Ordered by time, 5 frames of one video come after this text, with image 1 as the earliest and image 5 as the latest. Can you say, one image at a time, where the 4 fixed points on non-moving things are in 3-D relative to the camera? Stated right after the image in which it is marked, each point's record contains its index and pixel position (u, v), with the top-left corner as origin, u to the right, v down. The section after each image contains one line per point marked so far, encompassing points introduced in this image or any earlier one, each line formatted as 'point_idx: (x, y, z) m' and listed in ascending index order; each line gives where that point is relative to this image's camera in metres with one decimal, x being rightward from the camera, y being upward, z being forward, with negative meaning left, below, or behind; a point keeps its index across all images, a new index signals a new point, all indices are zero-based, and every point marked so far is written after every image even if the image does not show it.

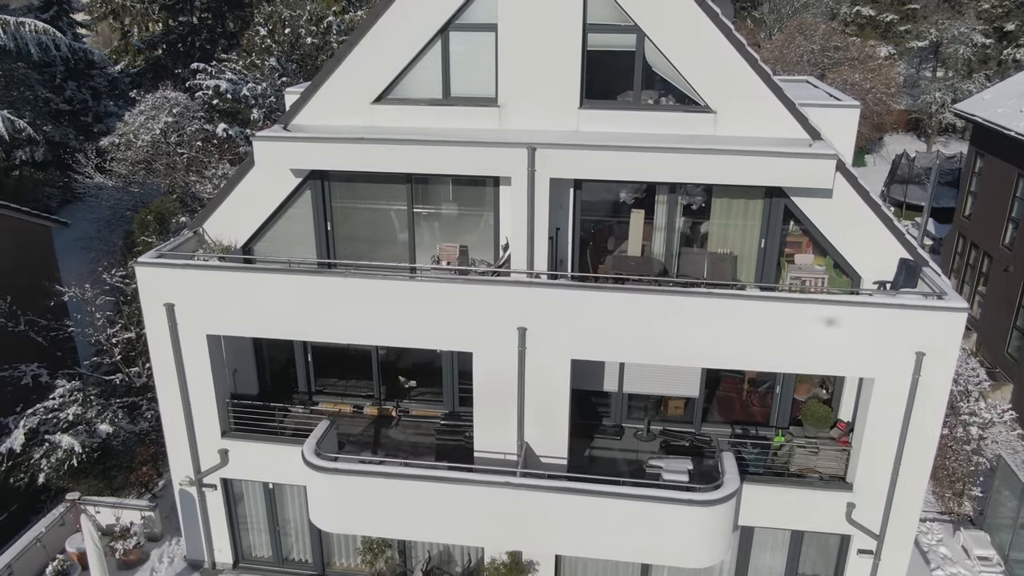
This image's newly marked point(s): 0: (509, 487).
0: (-0.1, -3.1, +11.1) m
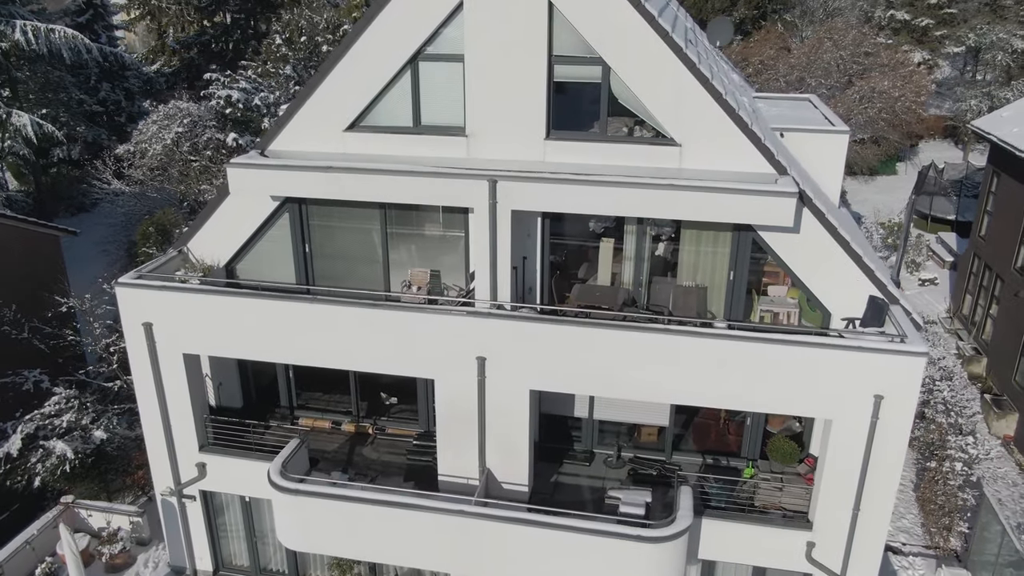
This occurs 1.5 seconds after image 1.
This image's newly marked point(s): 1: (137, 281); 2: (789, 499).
0: (-0.8, -3.6, +11.3) m
1: (-6.5, +0.1, +12.4) m
2: (+4.6, -3.5, +11.9) m
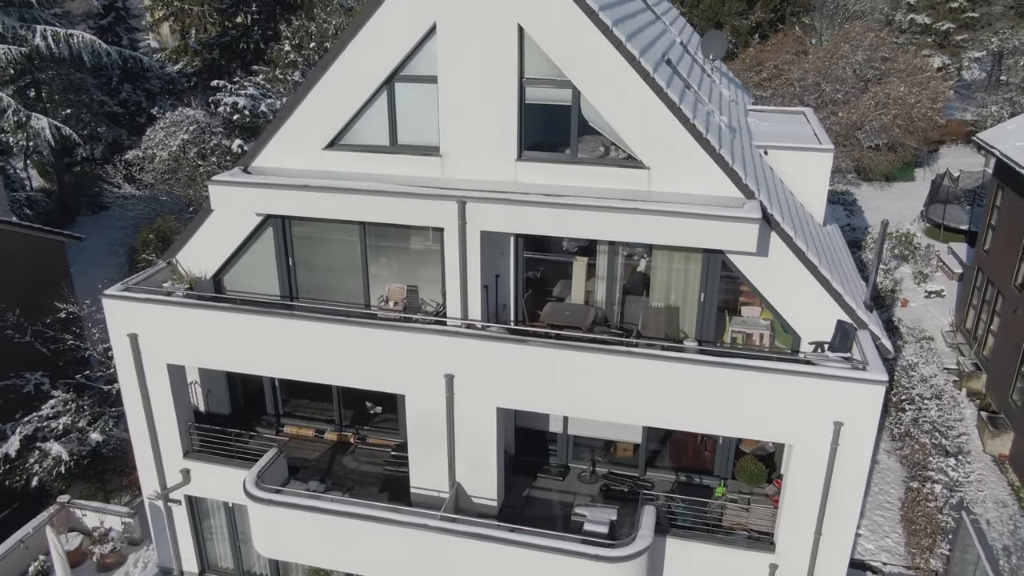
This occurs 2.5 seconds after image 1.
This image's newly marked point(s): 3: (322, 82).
0: (-1.3, -3.9, +11.5) m
1: (-7.0, -0.1, +12.8) m
2: (+4.1, -3.9, +11.9) m
3: (-3.2, +3.5, +12.1) m
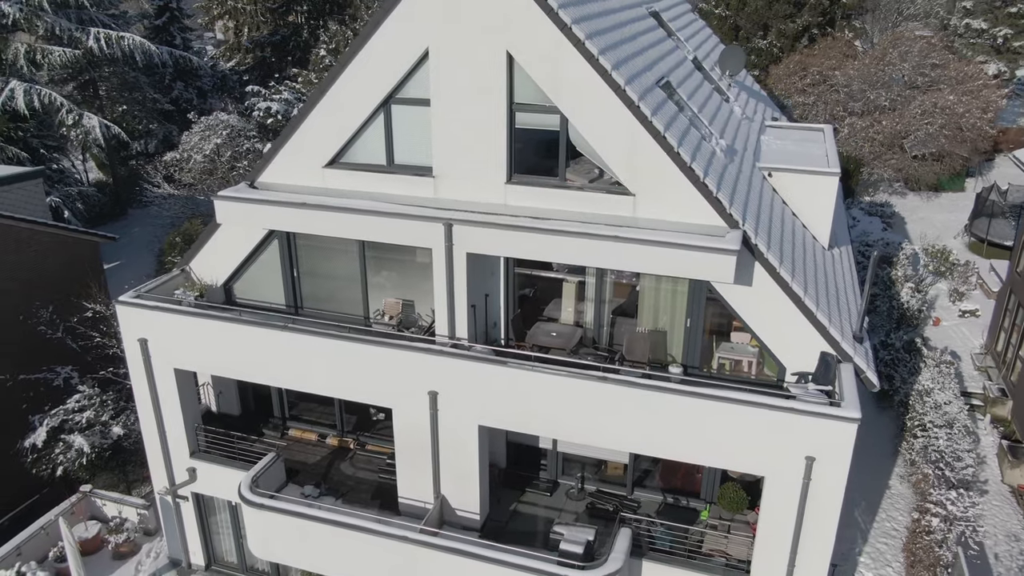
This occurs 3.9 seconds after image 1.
0: (-1.7, -4.2, +11.9) m
1: (-7.2, -0.2, +13.5) m
2: (+3.7, -4.3, +11.9) m
3: (-3.3, +3.3, +12.6) m
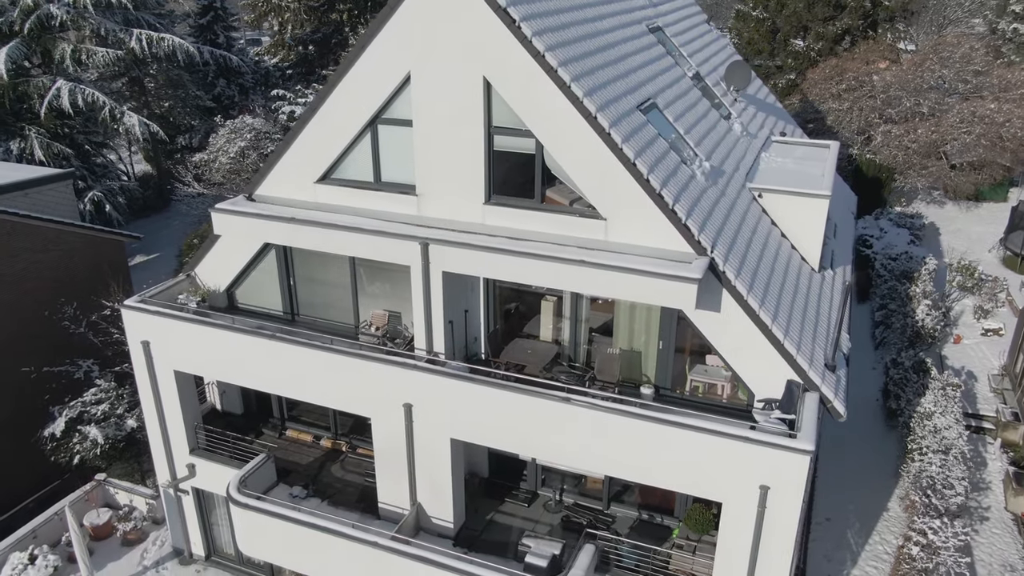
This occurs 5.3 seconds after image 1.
0: (-2.2, -4.5, +12.4) m
1: (-7.5, -0.3, +14.3) m
2: (+3.2, -4.8, +12.1) m
3: (-3.6, +3.1, +13.1) m
